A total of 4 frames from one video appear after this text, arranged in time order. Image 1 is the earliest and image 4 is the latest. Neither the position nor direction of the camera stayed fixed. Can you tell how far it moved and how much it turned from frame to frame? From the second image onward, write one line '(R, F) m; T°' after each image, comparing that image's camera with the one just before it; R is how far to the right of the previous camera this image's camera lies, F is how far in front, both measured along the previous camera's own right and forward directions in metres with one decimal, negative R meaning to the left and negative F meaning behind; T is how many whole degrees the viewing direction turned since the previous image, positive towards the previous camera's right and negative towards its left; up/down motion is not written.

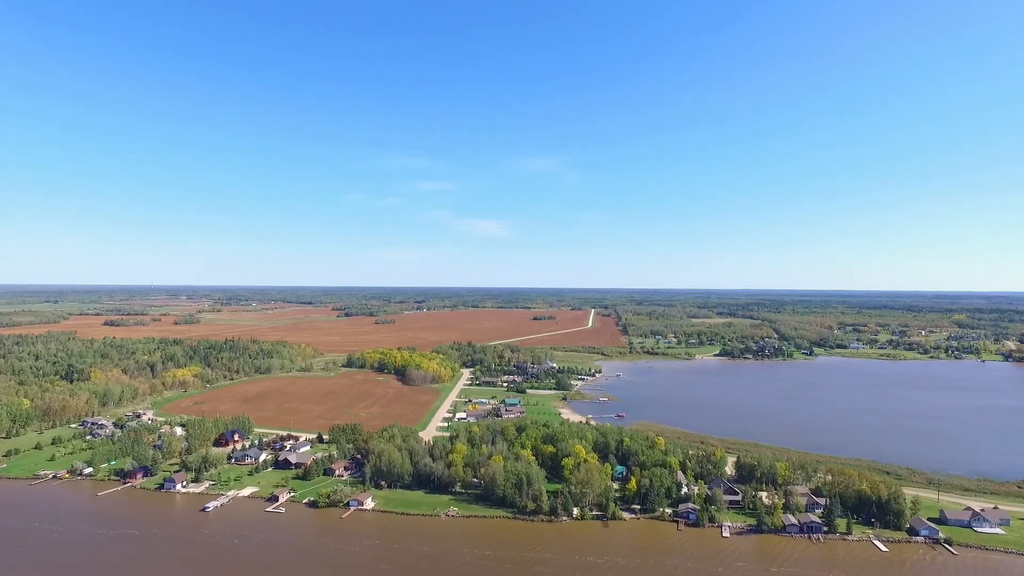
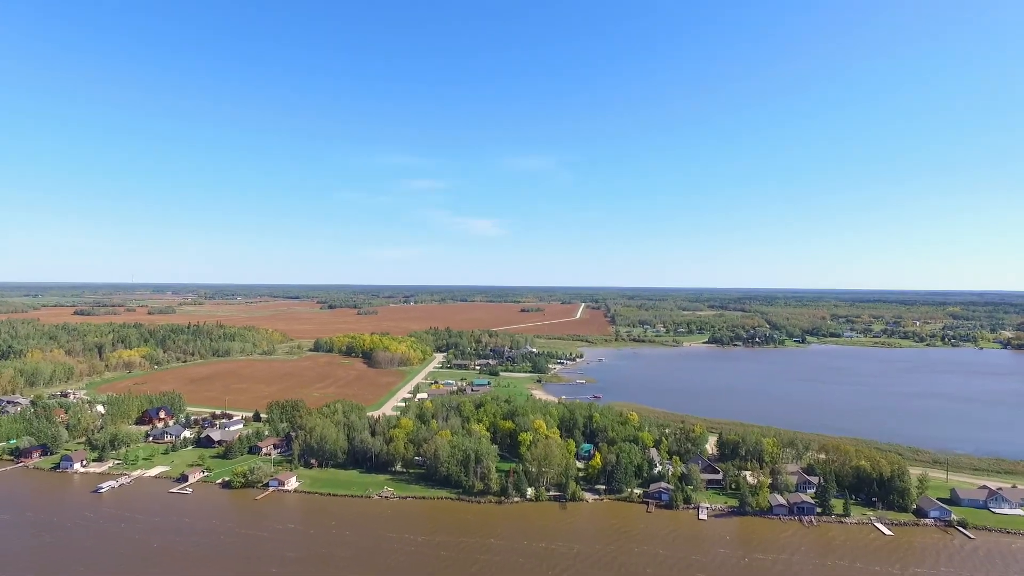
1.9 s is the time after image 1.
(+3.3, +7.4) m; +1°
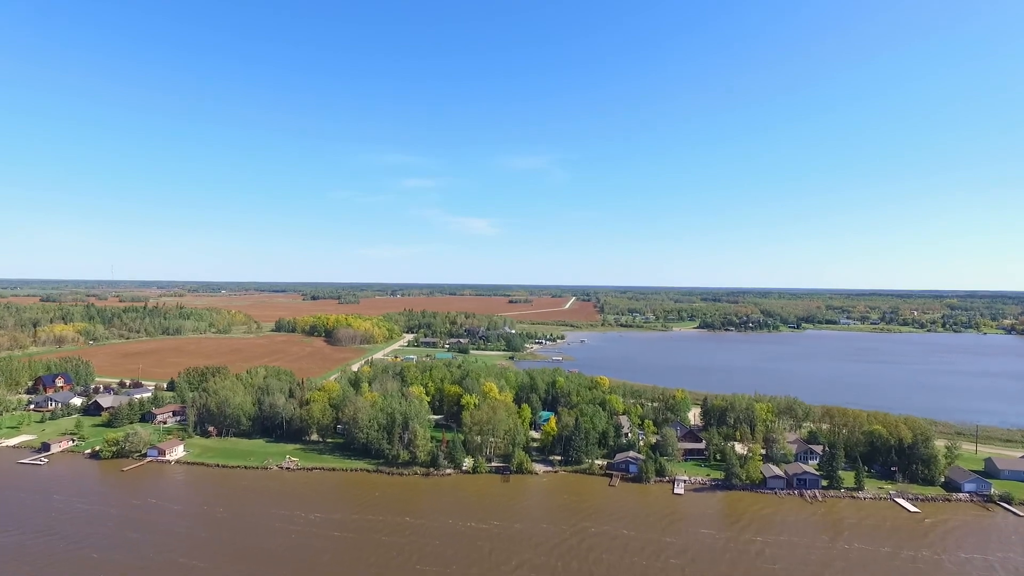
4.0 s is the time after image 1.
(+3.3, +8.7) m; 0°
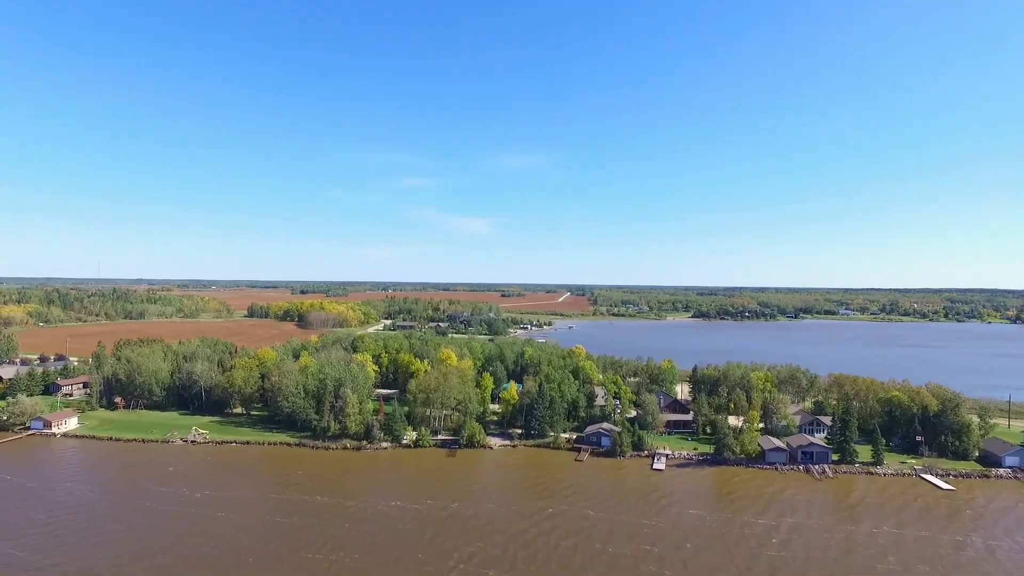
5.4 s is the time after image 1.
(+2.1, +6.0) m; 0°
